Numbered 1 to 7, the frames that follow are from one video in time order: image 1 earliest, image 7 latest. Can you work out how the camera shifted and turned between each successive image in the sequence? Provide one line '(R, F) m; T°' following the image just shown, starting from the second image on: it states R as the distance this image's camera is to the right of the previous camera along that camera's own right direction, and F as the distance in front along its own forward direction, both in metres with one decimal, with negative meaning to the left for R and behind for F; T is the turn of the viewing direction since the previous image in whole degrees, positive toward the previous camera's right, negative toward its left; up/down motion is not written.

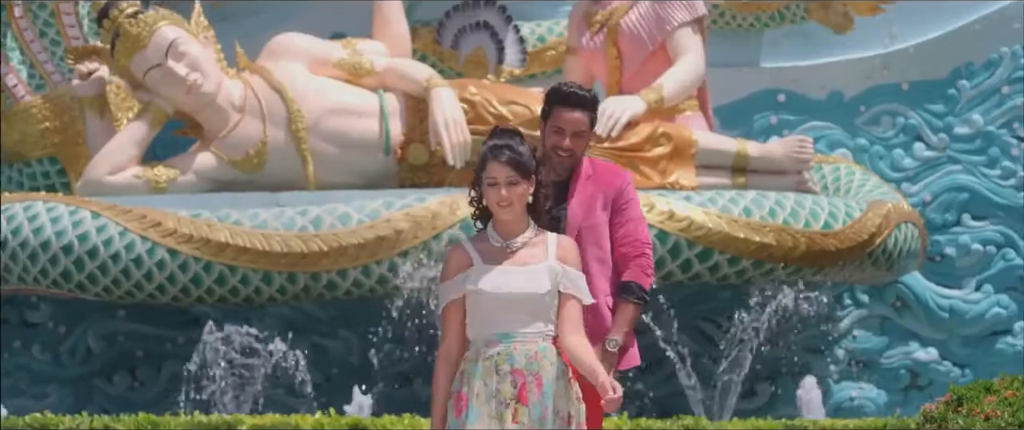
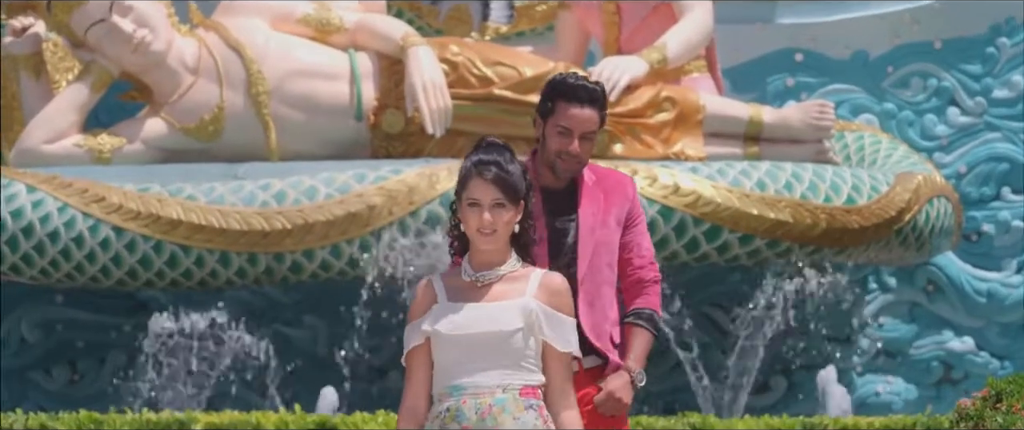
(+0.1, +0.8) m; 0°
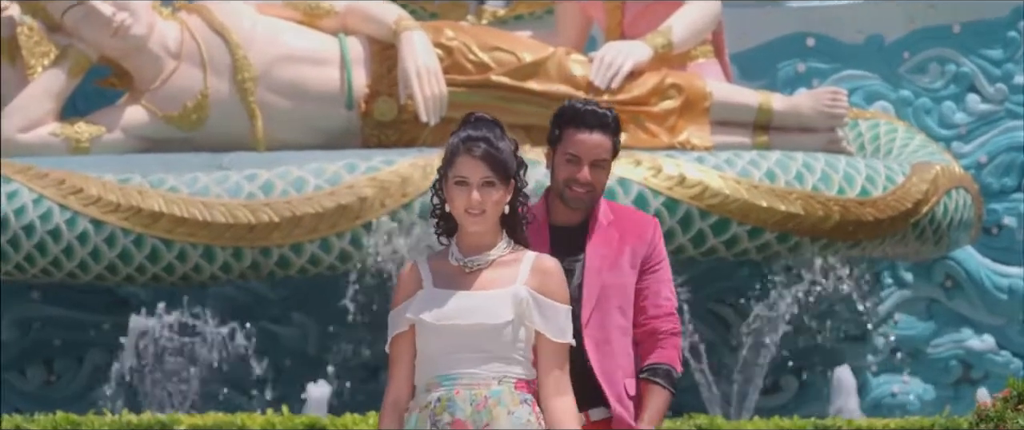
(0.0, +0.3) m; 0°
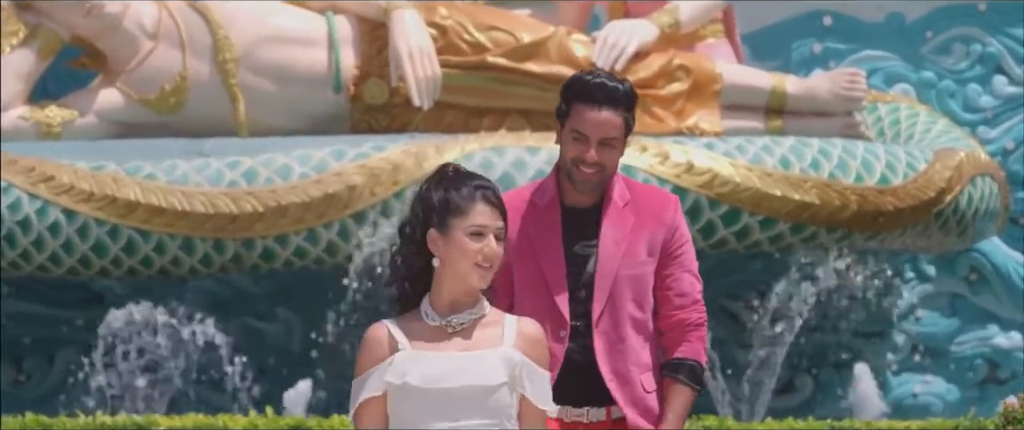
(0.0, +0.4) m; 0°
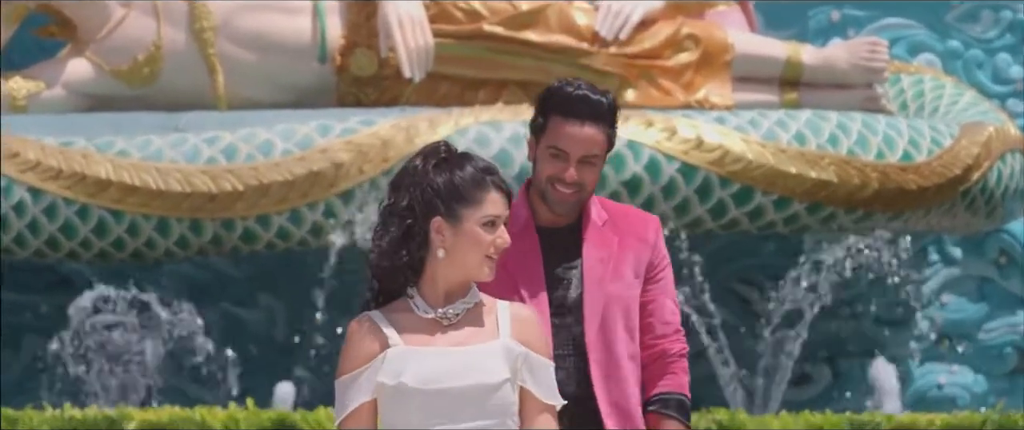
(0.0, +0.4) m; 0°
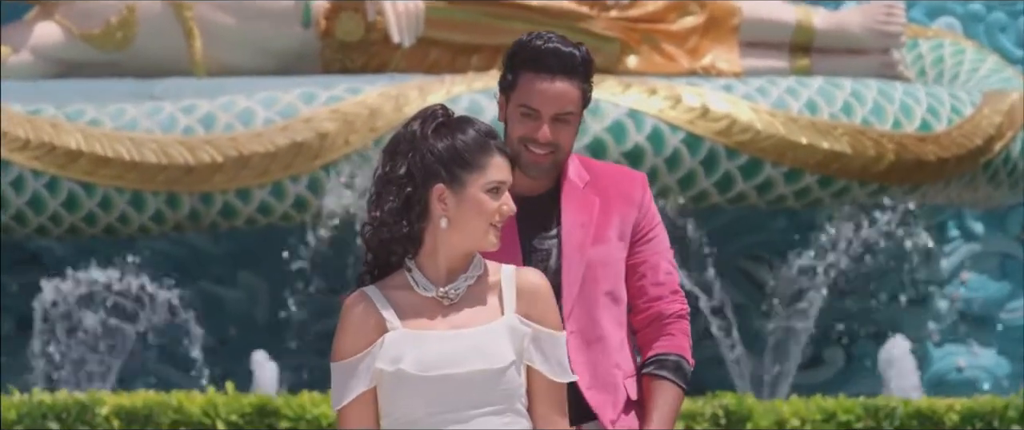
(0.0, +0.3) m; 0°
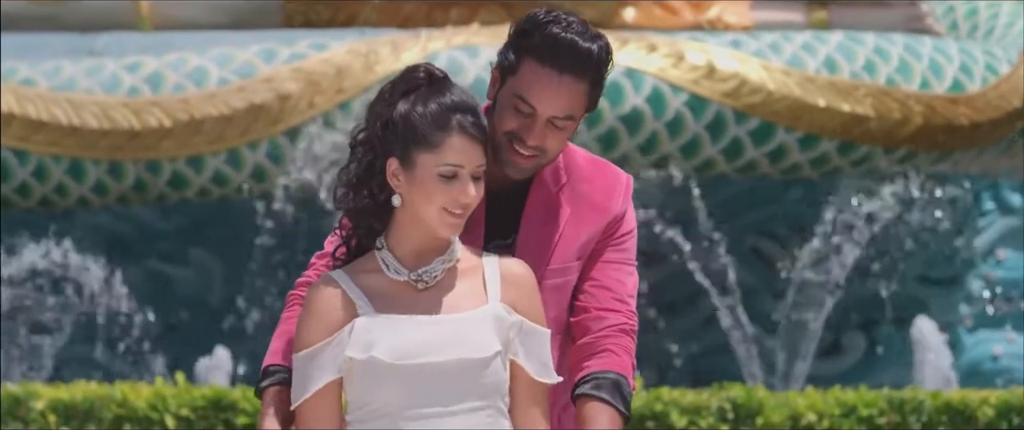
(0.0, +0.6) m; 0°
